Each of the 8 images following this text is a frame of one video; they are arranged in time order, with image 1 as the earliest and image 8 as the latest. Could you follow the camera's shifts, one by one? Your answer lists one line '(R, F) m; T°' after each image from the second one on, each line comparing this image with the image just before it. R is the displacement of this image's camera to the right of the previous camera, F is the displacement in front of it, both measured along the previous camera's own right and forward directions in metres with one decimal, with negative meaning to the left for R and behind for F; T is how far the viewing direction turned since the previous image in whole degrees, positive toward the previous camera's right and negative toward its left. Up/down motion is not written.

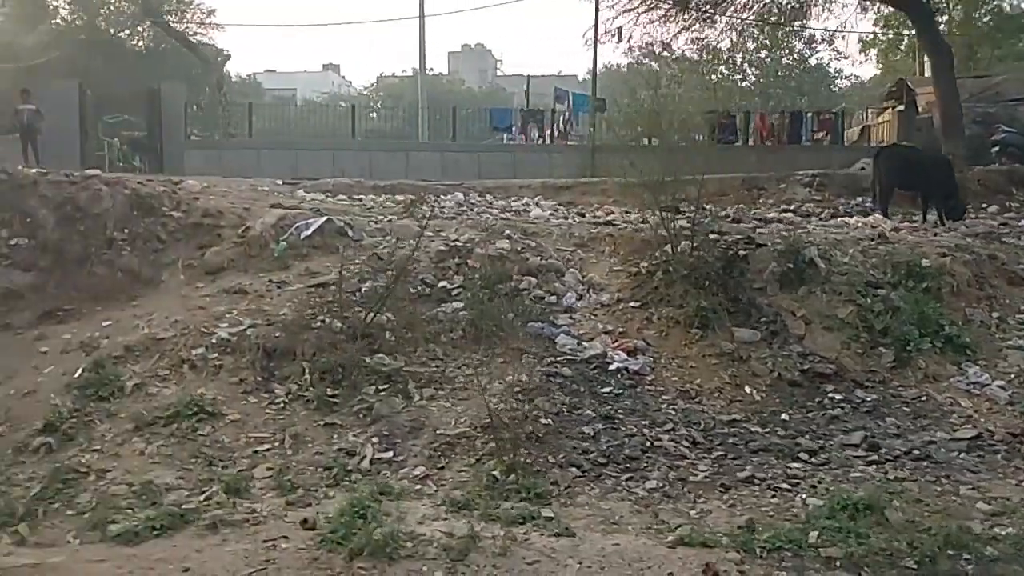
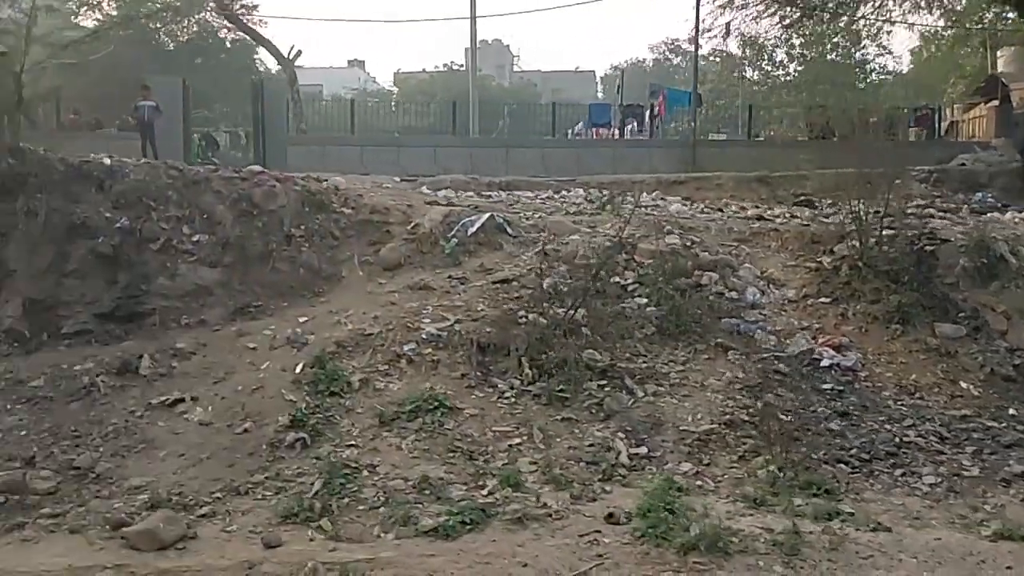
(-2.4, 0.0) m; 0°
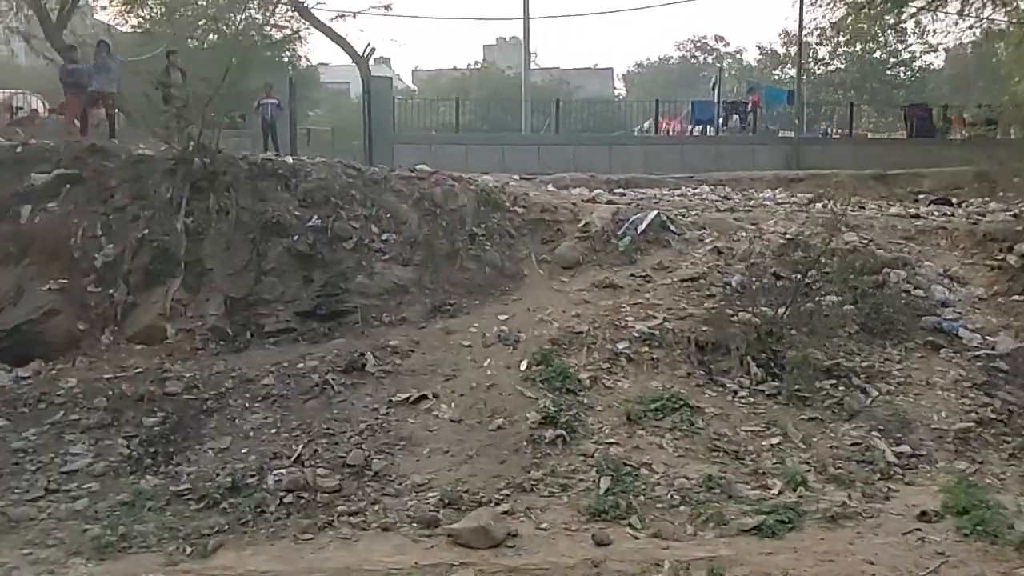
(-2.5, 0.0) m; 0°
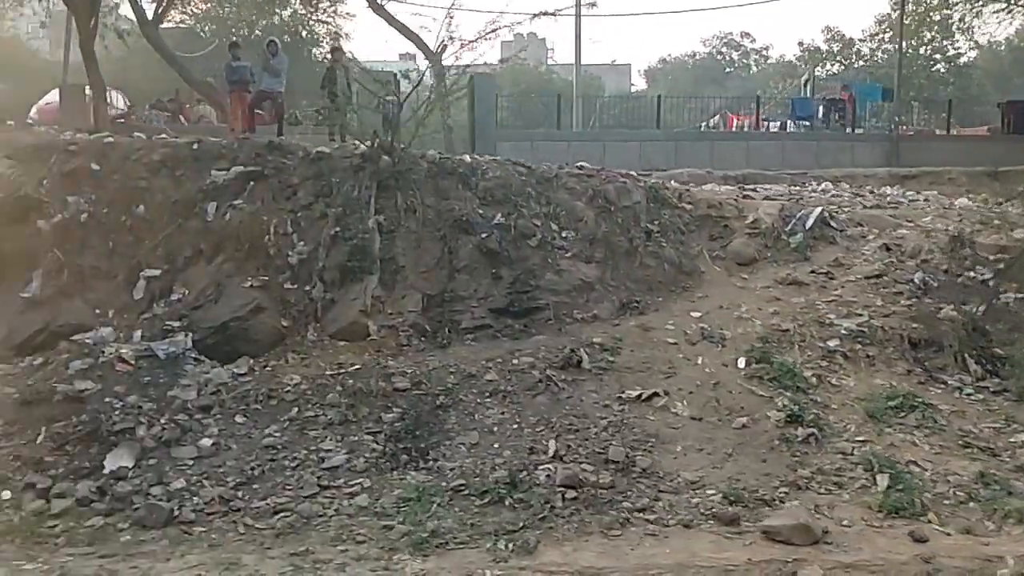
(-2.4, 0.0) m; 0°
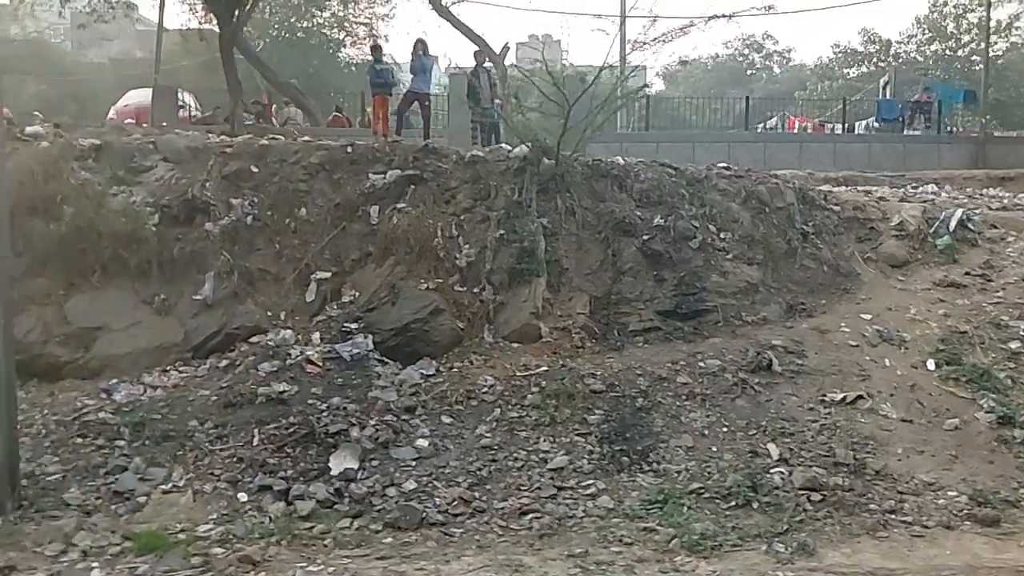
(-2.1, 0.0) m; 0°
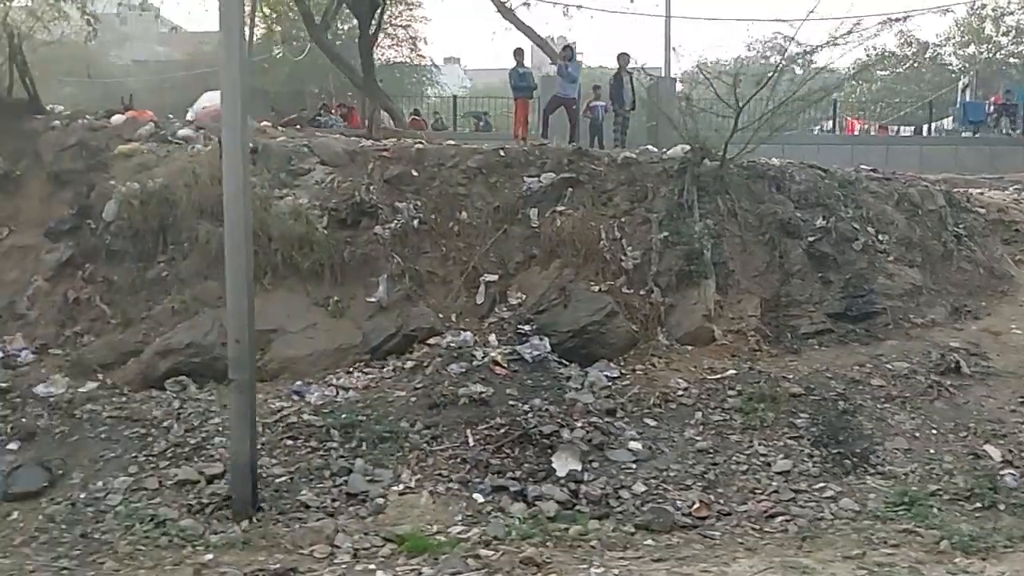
(-2.1, 0.0) m; 0°
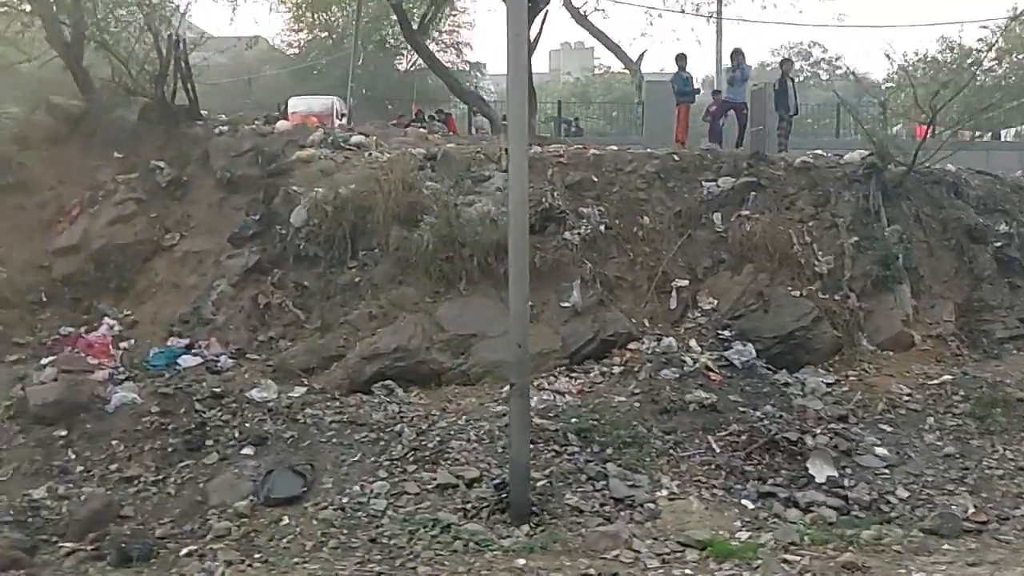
(-2.4, 0.0) m; 0°
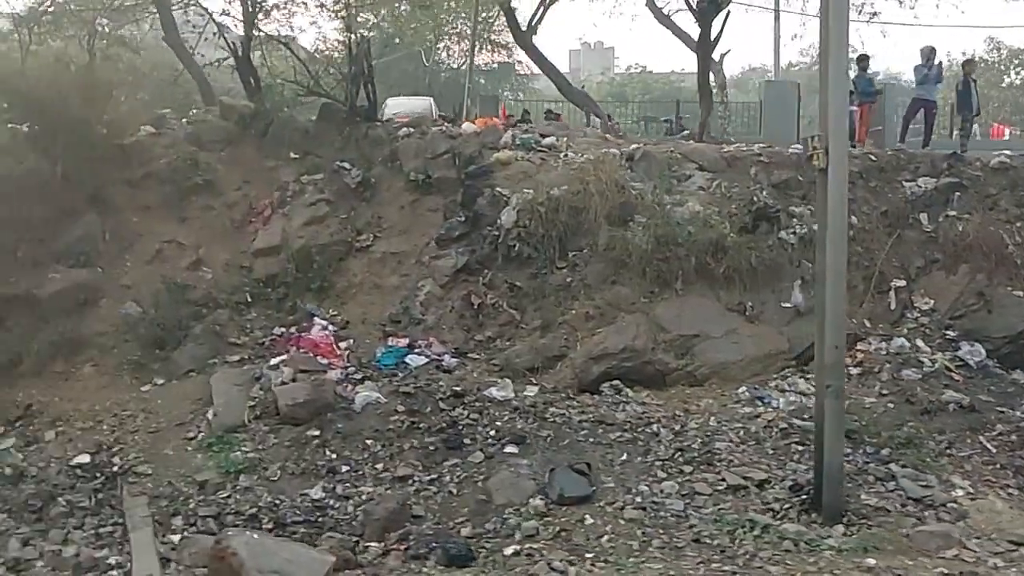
(-2.7, 0.0) m; 0°
